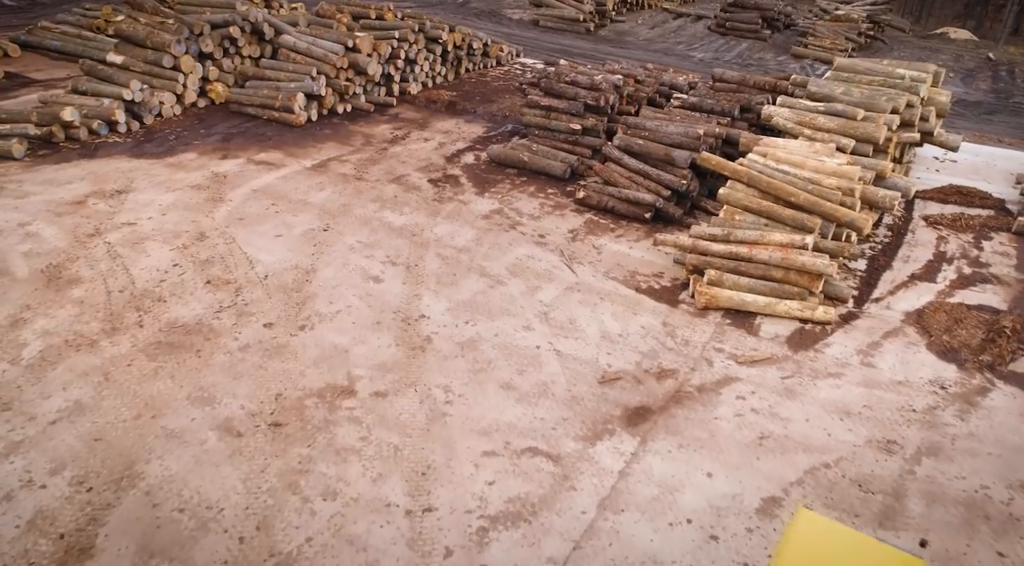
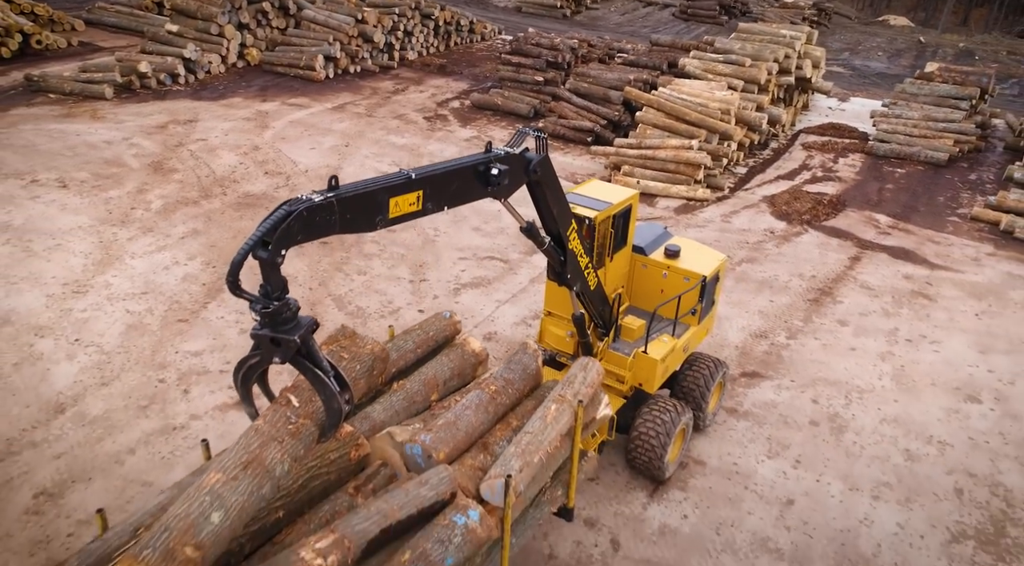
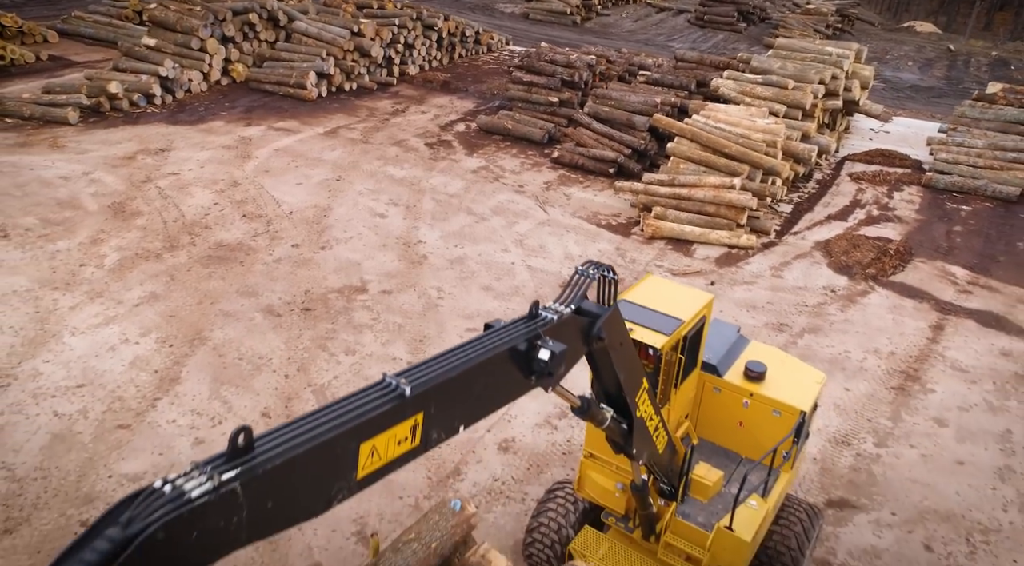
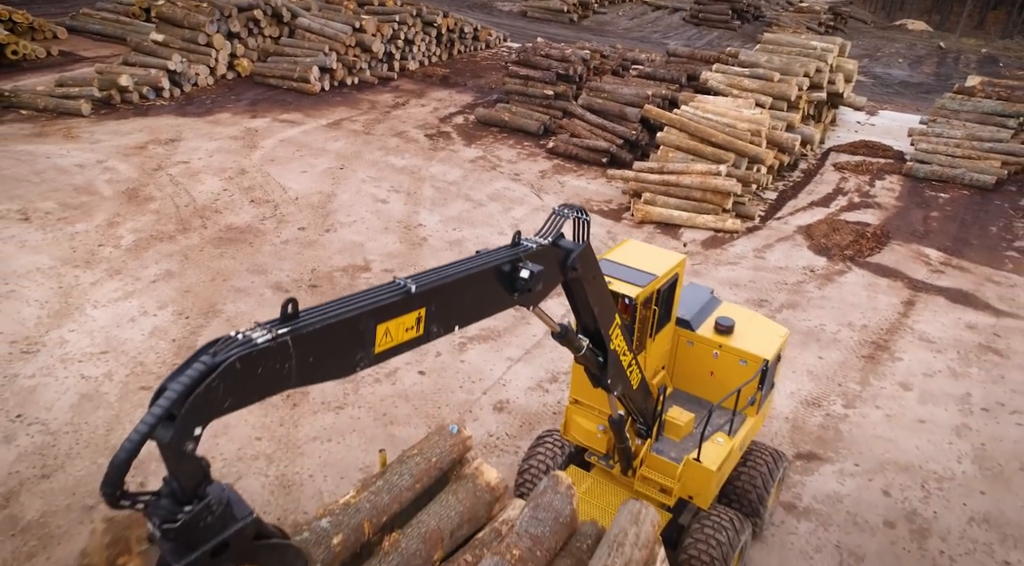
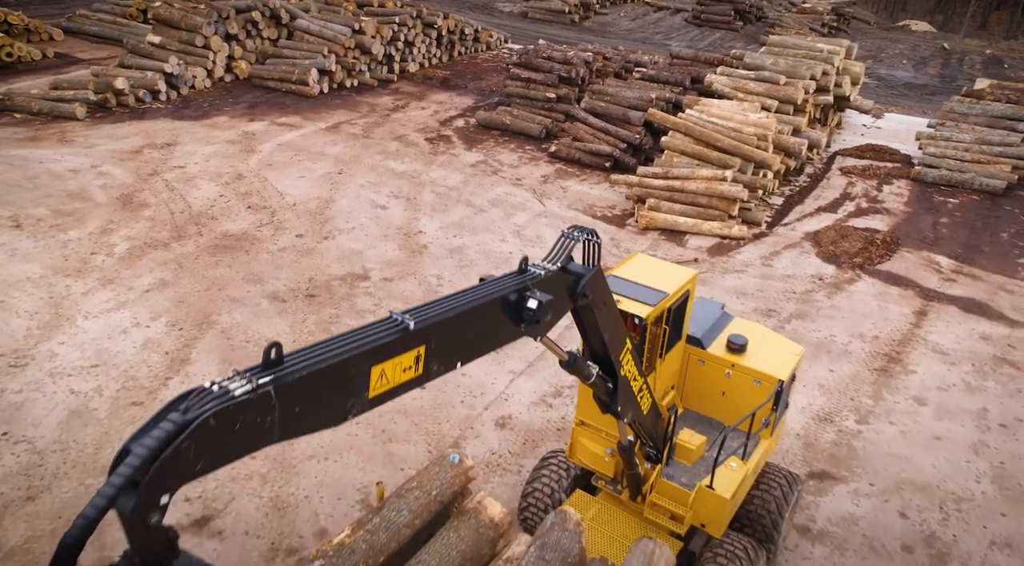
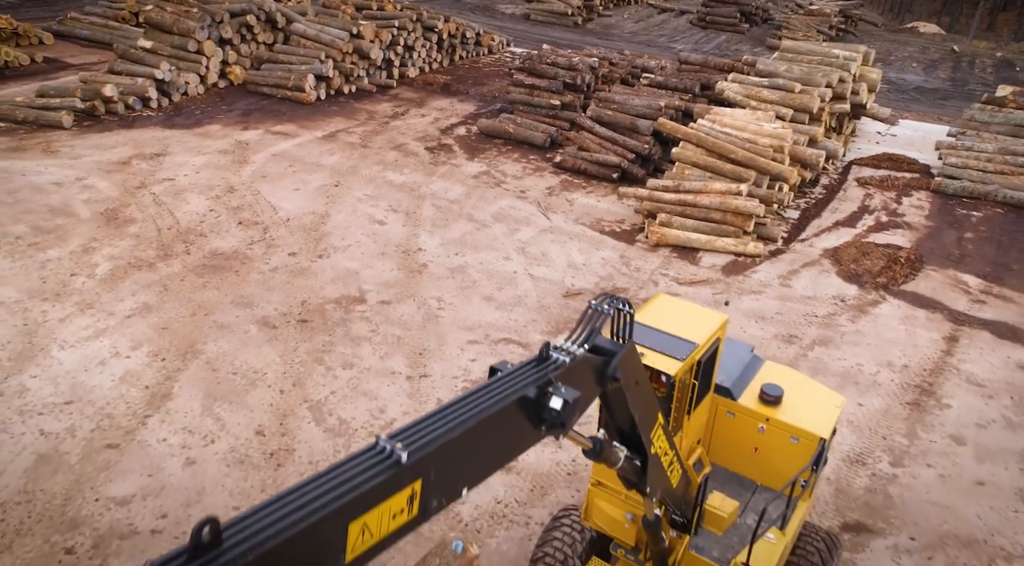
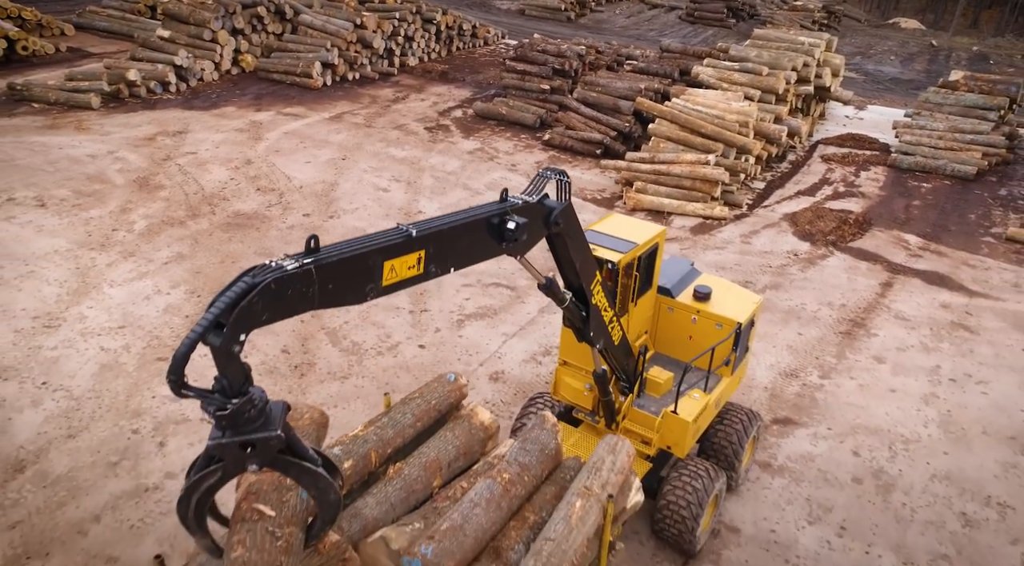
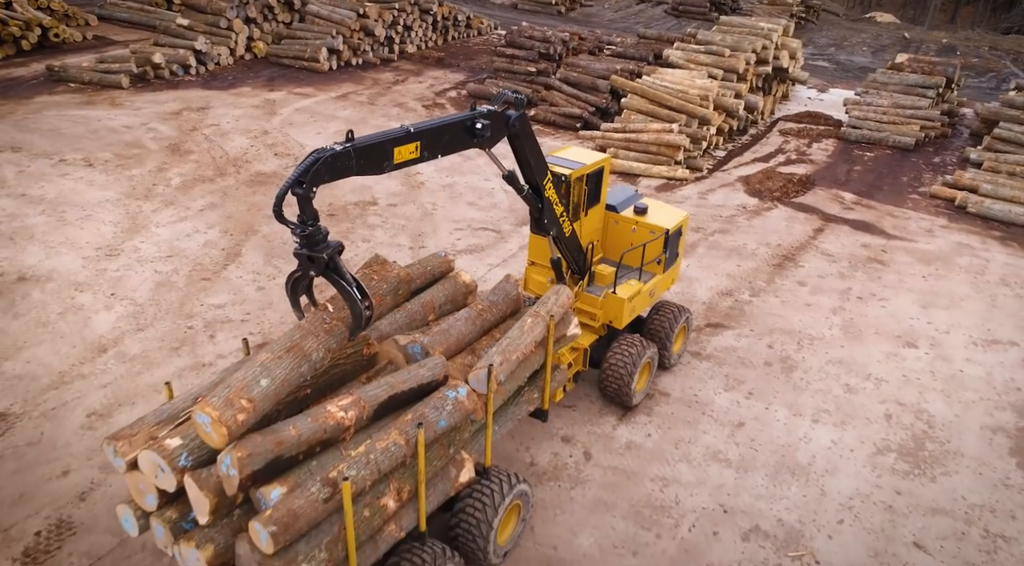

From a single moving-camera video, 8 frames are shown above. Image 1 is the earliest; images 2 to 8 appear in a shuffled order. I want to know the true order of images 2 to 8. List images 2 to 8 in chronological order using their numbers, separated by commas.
6, 3, 5, 4, 7, 2, 8
